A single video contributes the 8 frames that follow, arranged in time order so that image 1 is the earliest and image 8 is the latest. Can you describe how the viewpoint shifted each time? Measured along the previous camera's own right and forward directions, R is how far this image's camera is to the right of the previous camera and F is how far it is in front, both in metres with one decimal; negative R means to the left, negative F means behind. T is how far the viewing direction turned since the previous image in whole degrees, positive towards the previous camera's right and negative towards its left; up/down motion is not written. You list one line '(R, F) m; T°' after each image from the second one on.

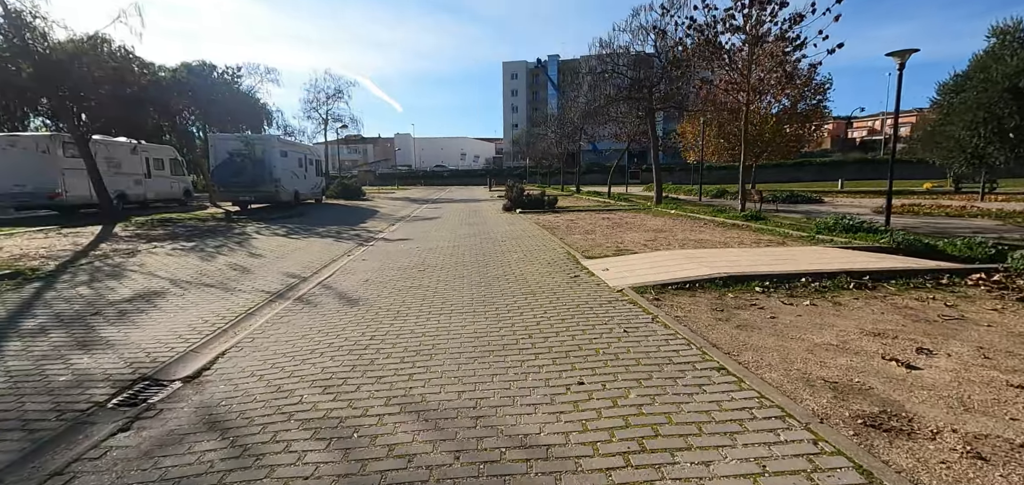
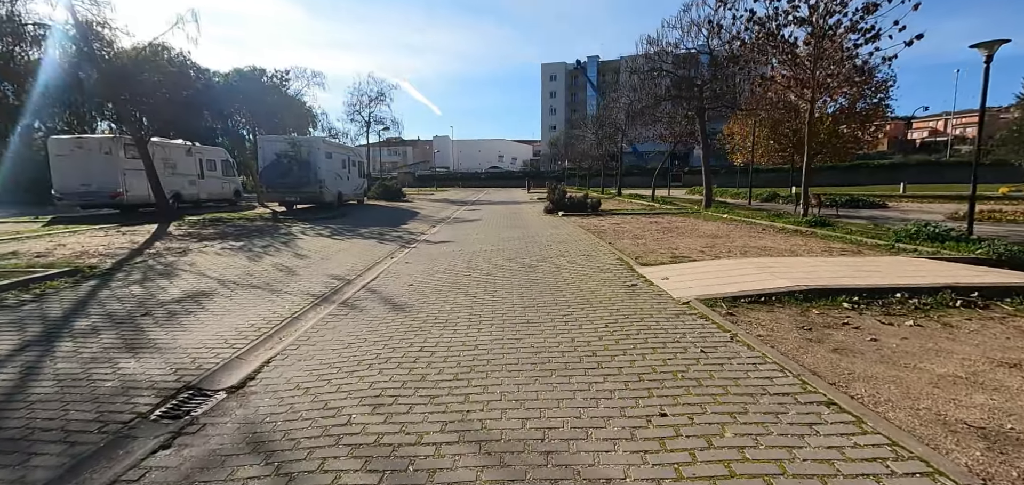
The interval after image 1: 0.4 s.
(-0.2, +0.3) m; -4°
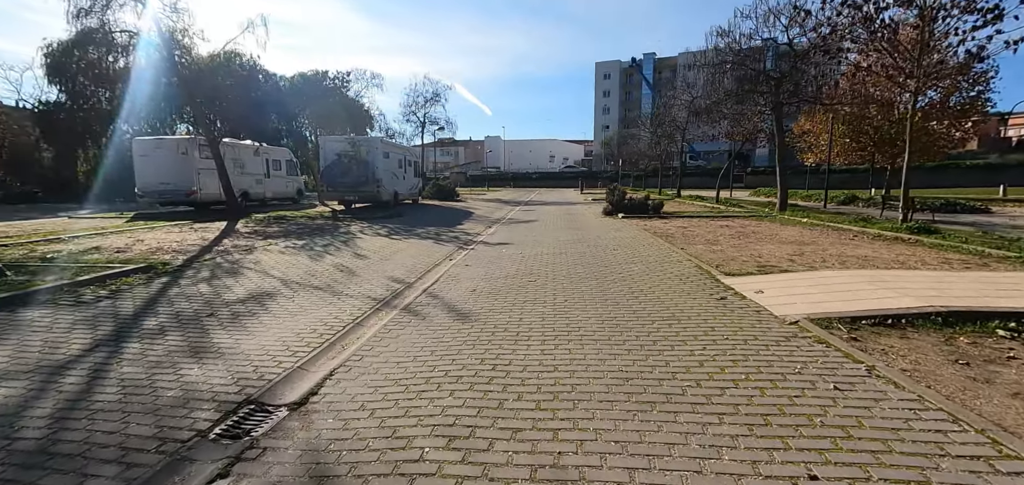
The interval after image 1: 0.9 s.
(-0.3, +0.5) m; -6°
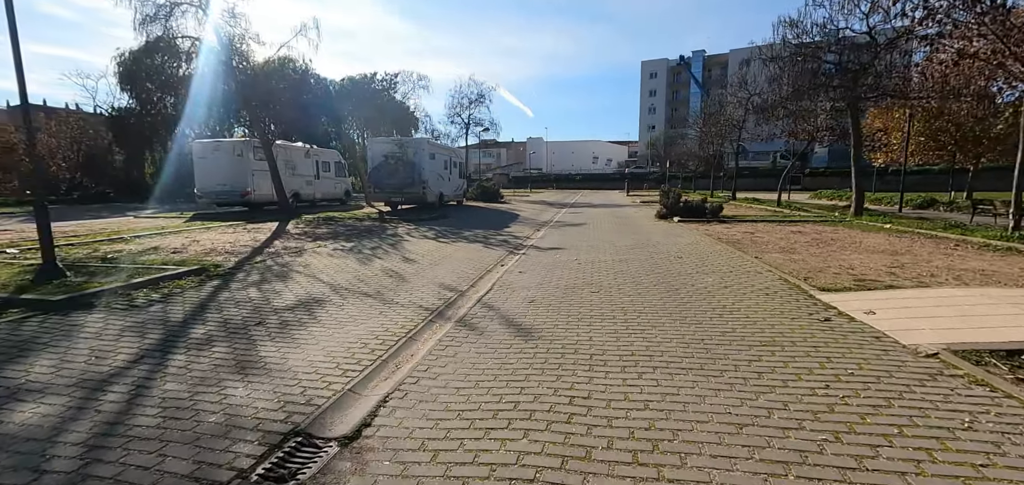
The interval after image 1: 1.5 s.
(-0.3, +0.5) m; -5°
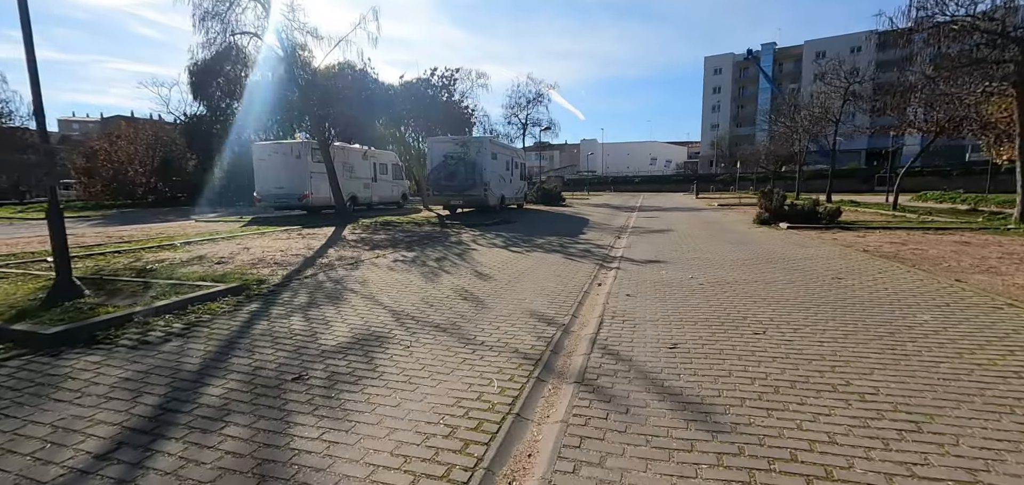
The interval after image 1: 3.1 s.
(-0.7, +1.8) m; -6°
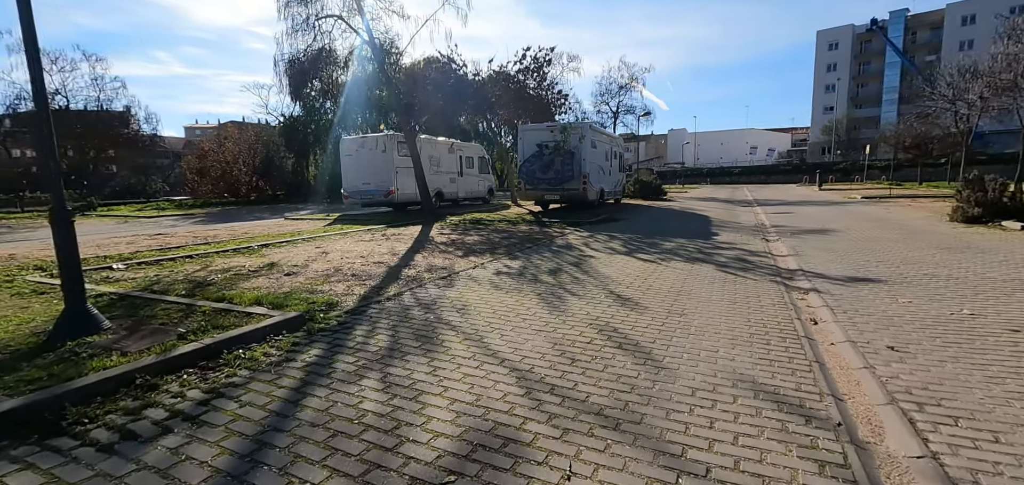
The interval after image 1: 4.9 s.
(-0.9, +2.3) m; -9°
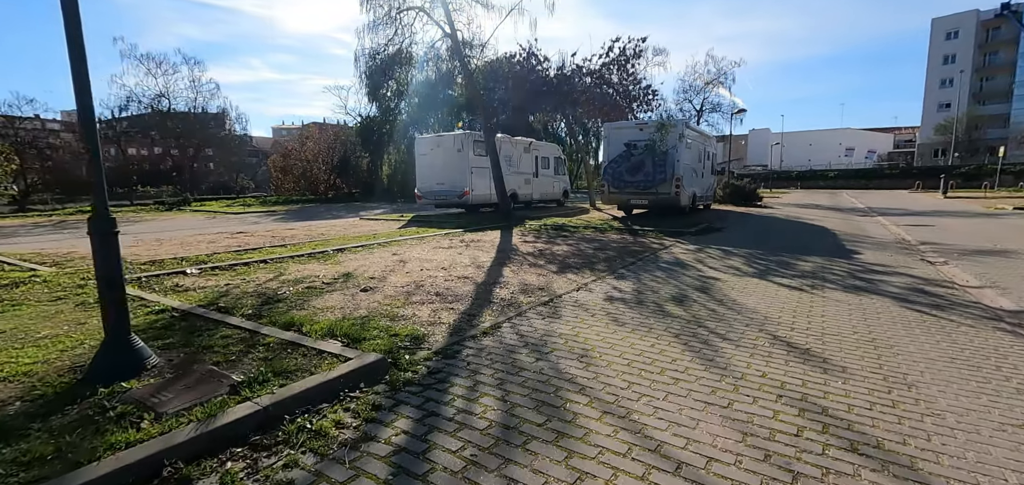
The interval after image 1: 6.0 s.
(-0.6, +1.3) m; -7°
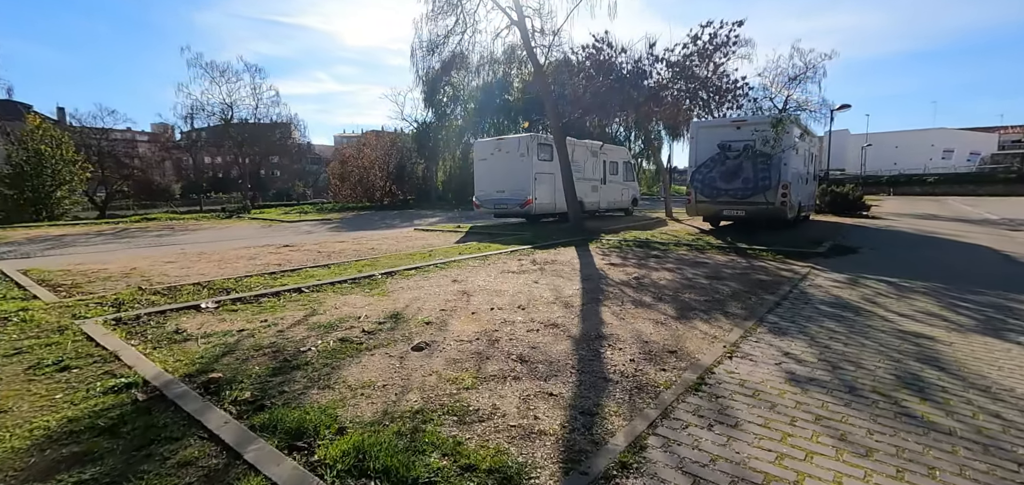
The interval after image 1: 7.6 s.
(-0.6, +2.1) m; -6°
